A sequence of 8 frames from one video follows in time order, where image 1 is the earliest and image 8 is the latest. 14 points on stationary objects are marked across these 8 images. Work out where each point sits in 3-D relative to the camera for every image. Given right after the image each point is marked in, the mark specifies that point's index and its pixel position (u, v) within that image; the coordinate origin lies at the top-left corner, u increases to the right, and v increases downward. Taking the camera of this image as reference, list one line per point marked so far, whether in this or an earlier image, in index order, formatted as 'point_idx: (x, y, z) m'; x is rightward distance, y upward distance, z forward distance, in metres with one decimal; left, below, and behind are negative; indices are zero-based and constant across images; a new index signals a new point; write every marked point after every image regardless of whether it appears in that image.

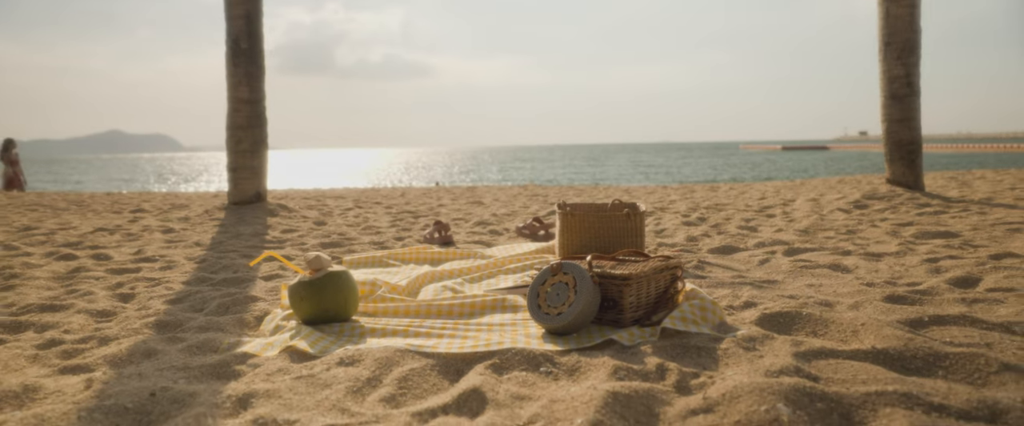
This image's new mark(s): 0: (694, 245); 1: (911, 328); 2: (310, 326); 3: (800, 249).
0: (+1.2, -0.2, +4.5) m
1: (+1.4, -0.4, +2.3) m
2: (-0.8, -0.4, +2.6) m
3: (+1.9, -0.2, +4.3) m
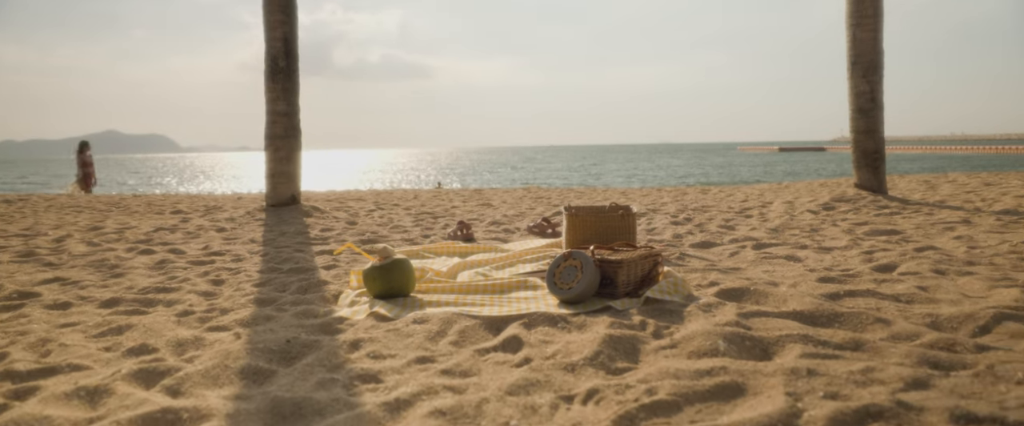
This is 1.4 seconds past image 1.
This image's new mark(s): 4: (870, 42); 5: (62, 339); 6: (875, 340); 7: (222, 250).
0: (+1.3, -0.2, +5.4) m
1: (+1.5, -0.4, +3.2) m
2: (-0.7, -0.4, +3.5) m
3: (+2.0, -0.2, +5.2) m
4: (+4.1, +2.0, +7.7) m
5: (-1.9, -0.5, +2.9) m
6: (+1.4, -0.5, +2.5) m
7: (-2.3, -0.3, +5.4) m
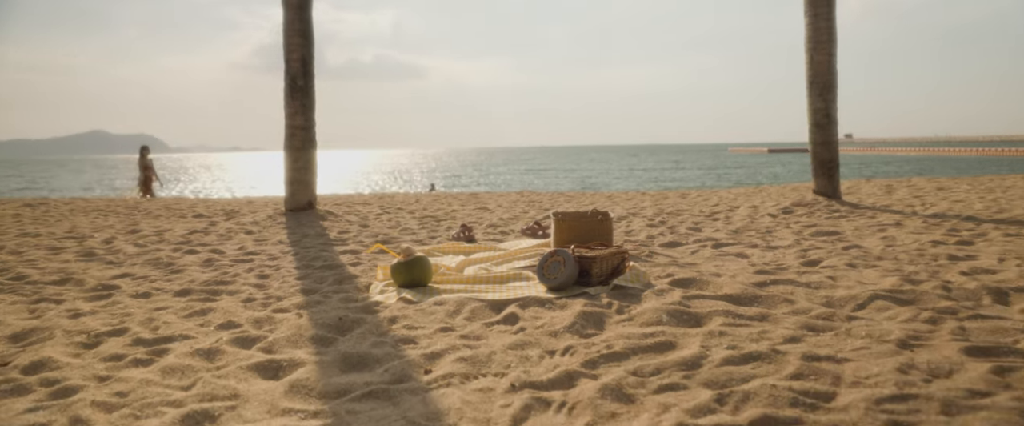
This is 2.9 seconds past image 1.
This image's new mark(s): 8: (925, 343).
0: (+1.3, -0.3, +6.3) m
1: (+1.5, -0.4, +4.1) m
2: (-0.7, -0.5, +4.3) m
3: (+1.9, -0.3, +6.1) m
4: (+4.1, +1.9, +8.7) m
5: (-1.9, -0.6, +3.7) m
6: (+1.3, -0.5, +3.4) m
7: (-2.4, -0.3, +6.3) m
8: (+1.8, -0.6, +2.9) m
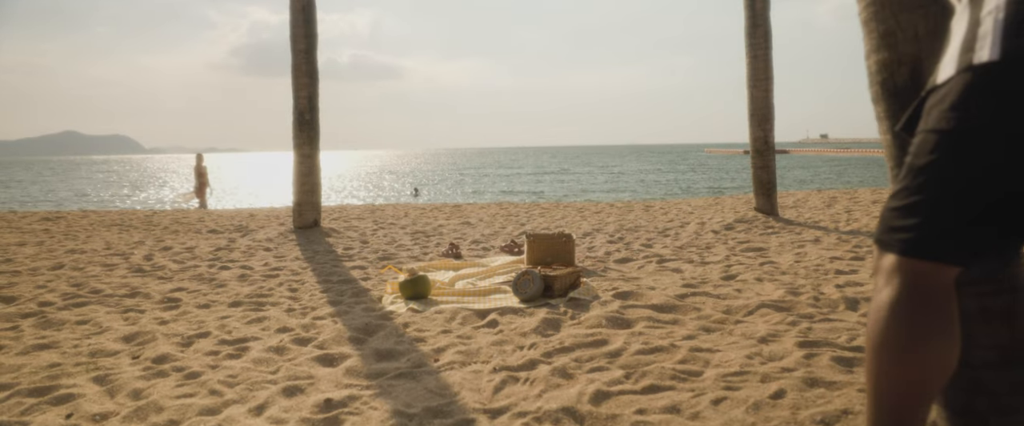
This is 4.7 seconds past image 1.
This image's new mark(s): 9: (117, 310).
0: (+1.1, -0.5, +7.6) m
1: (+1.3, -0.7, +5.4) m
2: (-0.8, -0.7, +5.6) m
3: (+1.7, -0.5, +7.4) m
4: (+3.8, +1.7, +10.1) m
5: (-2.1, -0.8, +5.0) m
6: (+1.2, -0.7, +4.7) m
7: (-2.6, -0.6, +7.5) m
8: (+1.7, -0.8, +4.2) m
9: (-3.2, -0.8, +5.4) m
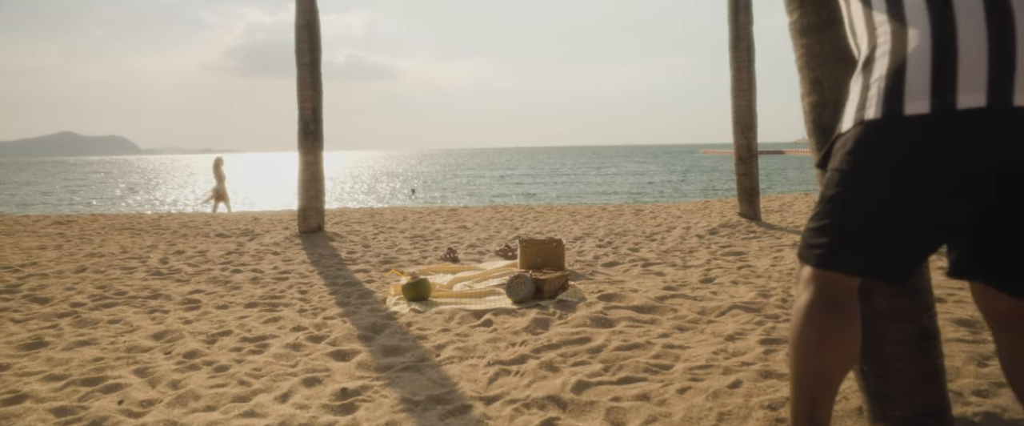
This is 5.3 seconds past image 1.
0: (+1.0, -0.6, +8.1) m
1: (+1.3, -0.8, +5.9) m
2: (-0.9, -0.8, +6.1) m
3: (+1.6, -0.6, +7.9) m
4: (+3.7, +1.6, +10.6) m
5: (-2.1, -0.9, +5.4) m
6: (+1.2, -0.8, +5.2) m
7: (-2.7, -0.7, +7.9) m
8: (+1.6, -0.9, +4.7) m
9: (-3.2, -0.9, +5.9) m
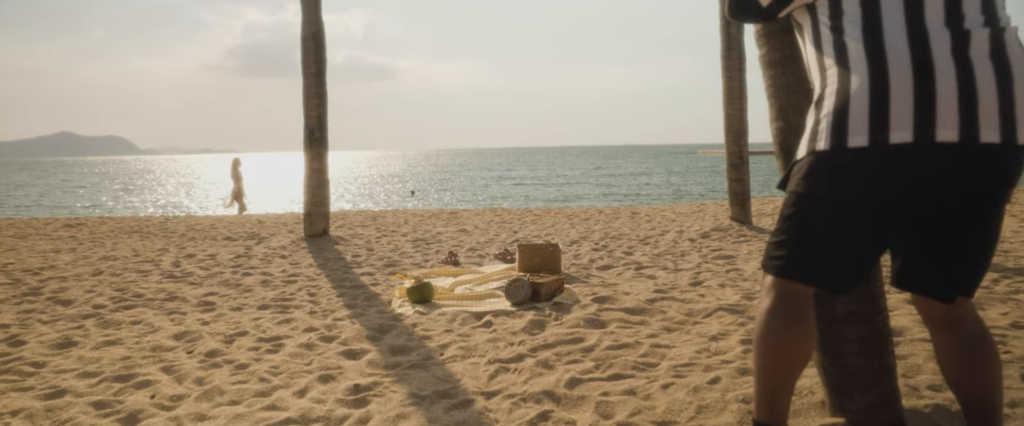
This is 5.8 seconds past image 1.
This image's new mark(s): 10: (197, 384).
0: (+1.0, -0.6, +8.4) m
1: (+1.3, -0.8, +6.2) m
2: (-0.9, -0.9, +6.4) m
3: (+1.6, -0.6, +8.2) m
4: (+3.7, +1.6, +10.9) m
5: (-2.1, -1.0, +5.8) m
6: (+1.2, -0.9, +5.6) m
7: (-2.7, -0.7, +8.3) m
8: (+1.6, -0.9, +5.1) m
9: (-3.3, -0.9, +6.2) m
10: (-2.0, -1.1, +4.3) m
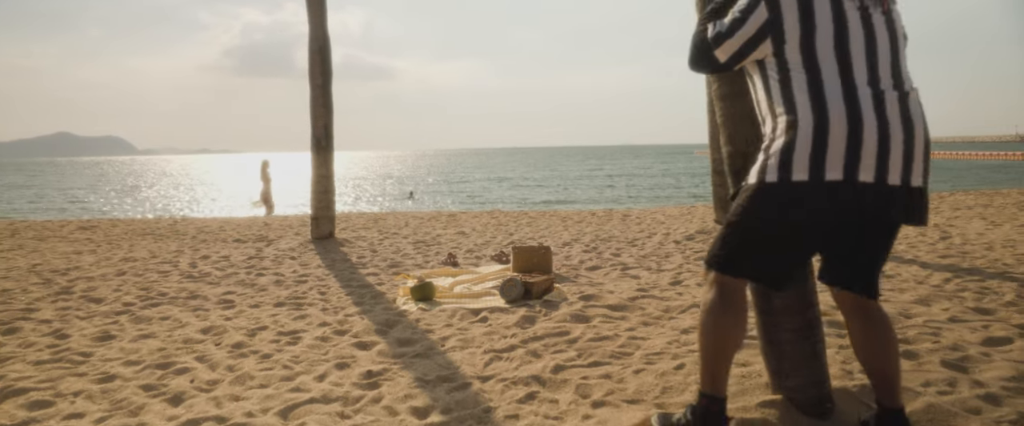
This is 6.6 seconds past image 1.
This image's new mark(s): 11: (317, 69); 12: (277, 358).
0: (+0.9, -0.7, +9.1) m
1: (+1.2, -0.9, +6.8) m
2: (-1.0, -0.9, +7.0) m
3: (+1.6, -0.7, +8.9) m
4: (+3.6, +1.5, +11.6) m
5: (-2.2, -1.0, +6.4) m
6: (+1.1, -1.0, +6.2) m
7: (-2.7, -0.8, +8.9) m
8: (+1.6, -1.0, +5.7) m
9: (-3.3, -1.0, +6.8) m
10: (-2.1, -1.2, +4.9) m
11: (-3.2, +2.3, +10.8) m
12: (-1.8, -1.1, +5.2) m
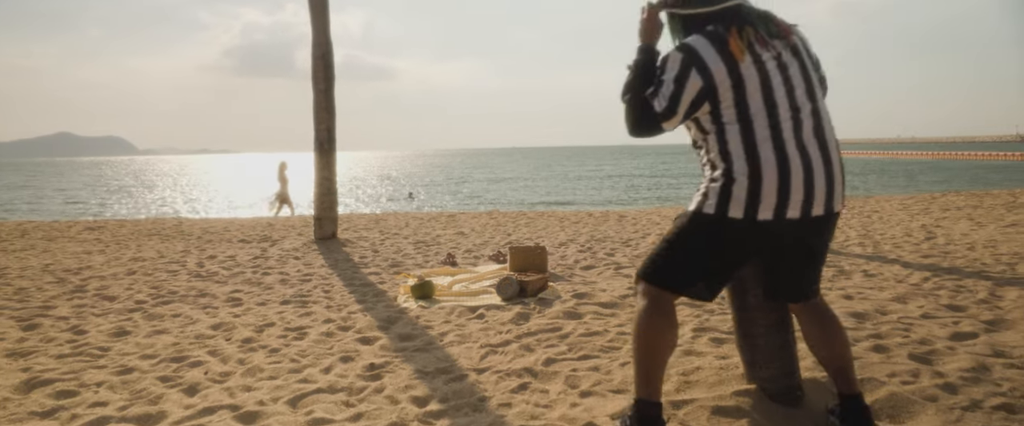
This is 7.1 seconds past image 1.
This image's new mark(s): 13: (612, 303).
0: (+0.9, -0.7, +9.4) m
1: (+1.2, -0.9, +7.1) m
2: (-1.0, -0.9, +7.3) m
3: (+1.5, -0.7, +9.2) m
4: (+3.6, +1.5, +11.9) m
5: (-2.3, -1.0, +6.7) m
6: (+1.1, -1.0, +6.5) m
7: (-2.8, -0.8, +9.2) m
8: (+1.5, -1.0, +6.0) m
9: (-3.4, -1.0, +7.1) m
10: (-2.1, -1.2, +5.2) m
11: (-3.2, +2.3, +11.1) m
12: (-1.9, -1.1, +5.5) m
13: (+1.0, -0.9, +6.8) m
